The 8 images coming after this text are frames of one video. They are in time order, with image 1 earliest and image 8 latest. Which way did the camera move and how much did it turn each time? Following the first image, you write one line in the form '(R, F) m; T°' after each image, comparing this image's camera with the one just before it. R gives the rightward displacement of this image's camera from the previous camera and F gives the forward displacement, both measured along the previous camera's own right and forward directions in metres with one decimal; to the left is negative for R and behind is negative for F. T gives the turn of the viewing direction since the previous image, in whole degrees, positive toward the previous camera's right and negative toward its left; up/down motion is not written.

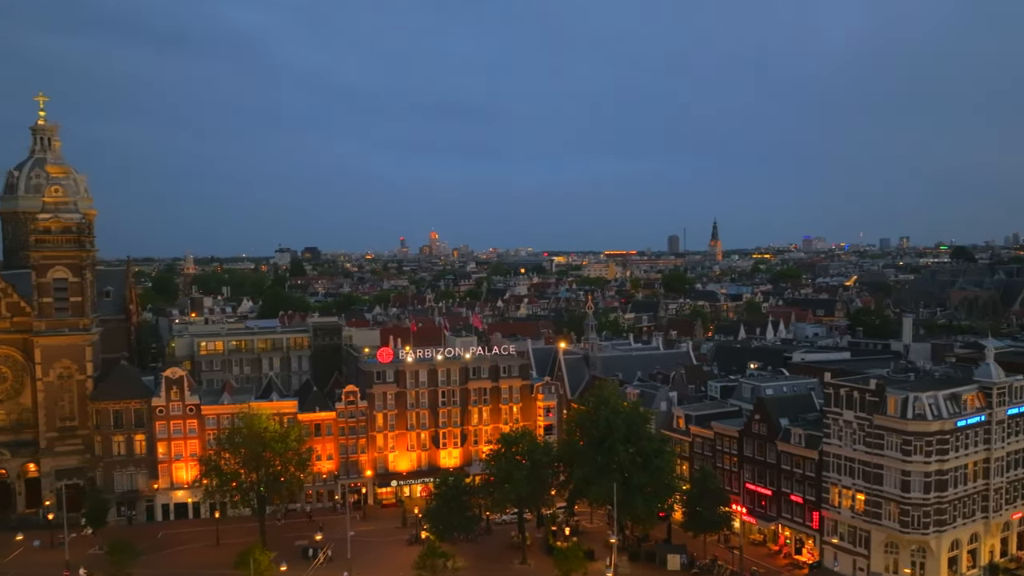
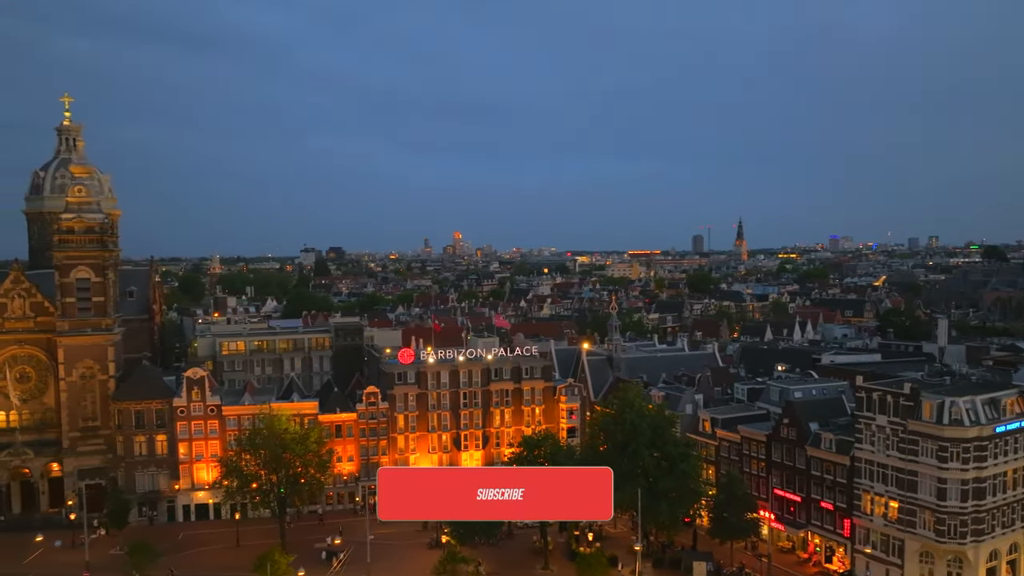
(+0.1, +1.2) m; -2°
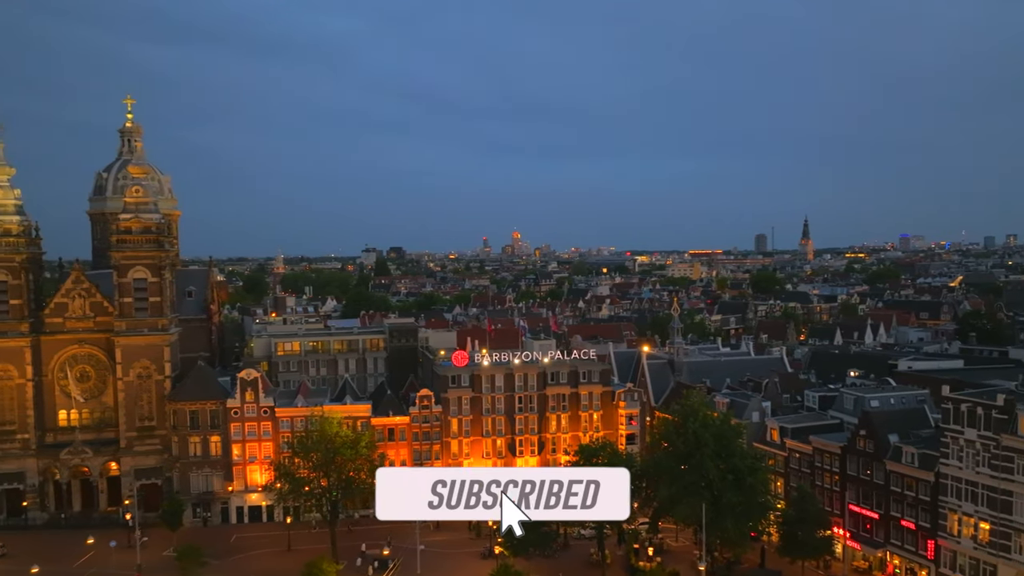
(+0.2, +2.7) m; -4°
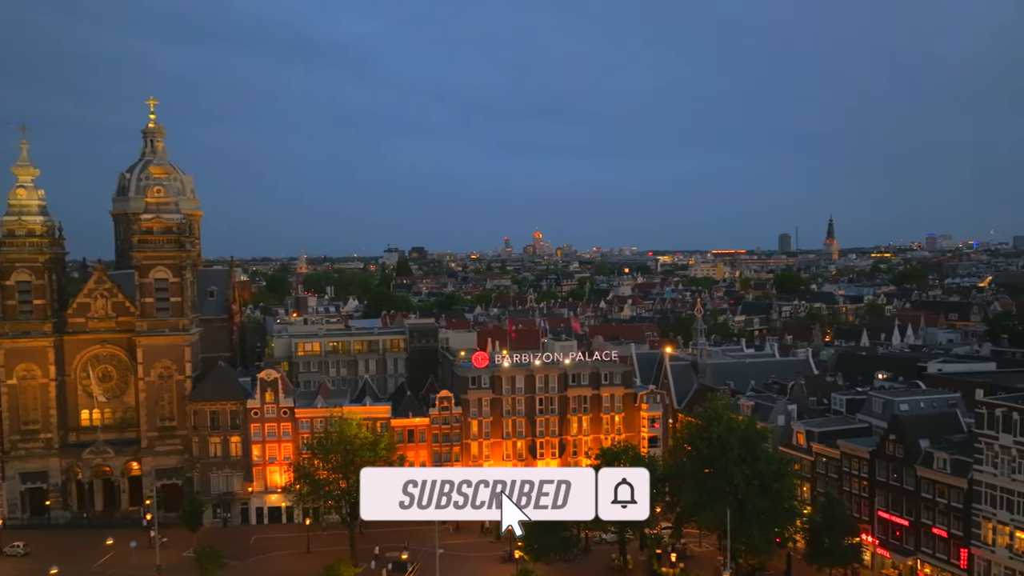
(+0.1, +0.8) m; -2°
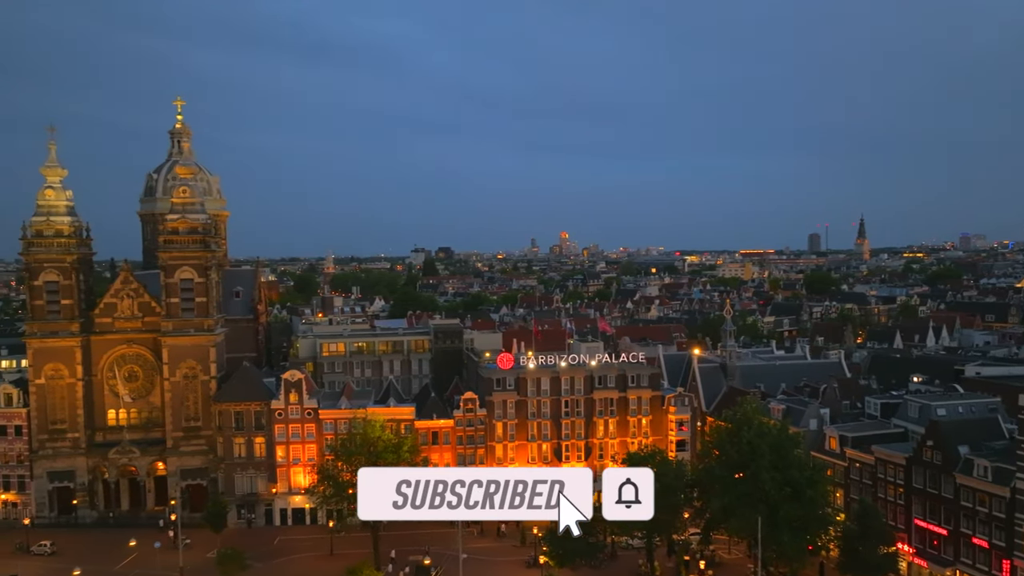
(+0.1, +1.0) m; -2°
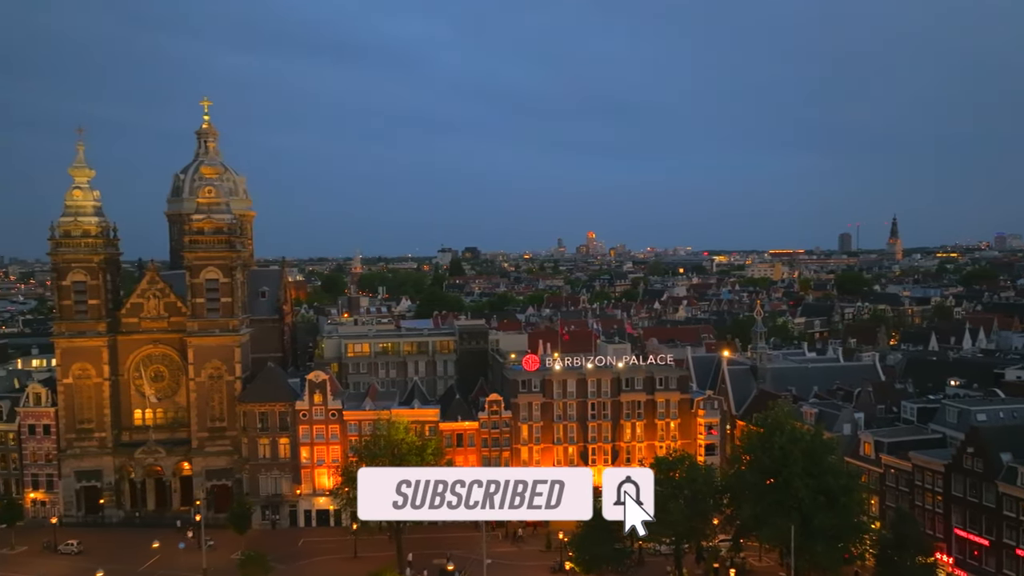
(+0.1, +1.1) m; -2°
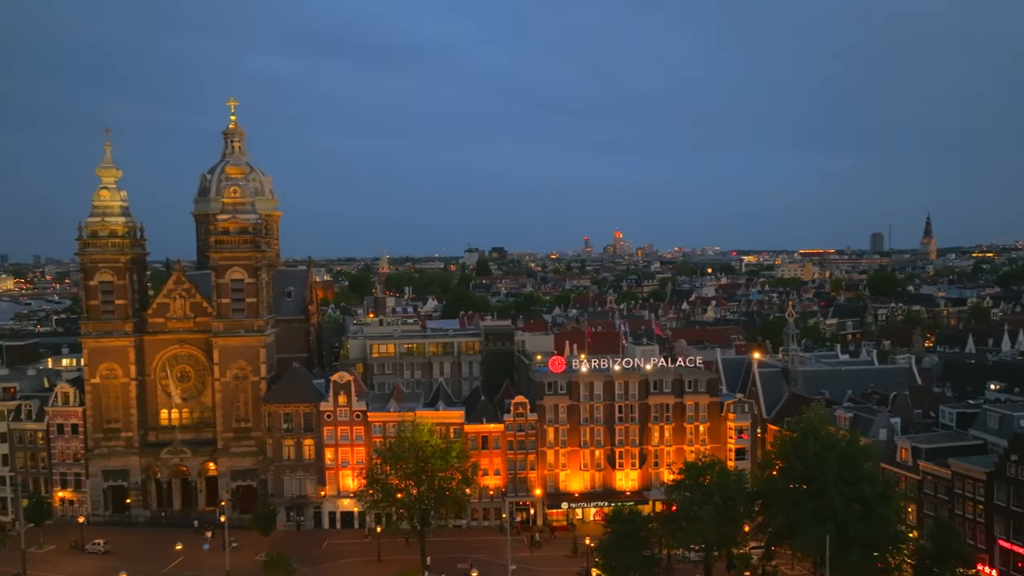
(+0.1, +1.1) m; -2°
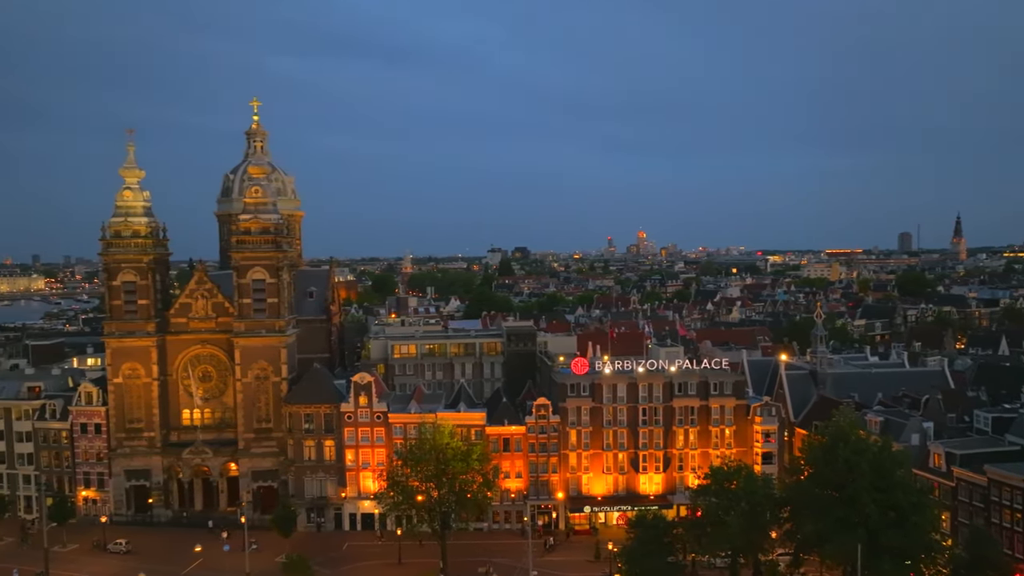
(+0.1, +1.0) m; -2°
